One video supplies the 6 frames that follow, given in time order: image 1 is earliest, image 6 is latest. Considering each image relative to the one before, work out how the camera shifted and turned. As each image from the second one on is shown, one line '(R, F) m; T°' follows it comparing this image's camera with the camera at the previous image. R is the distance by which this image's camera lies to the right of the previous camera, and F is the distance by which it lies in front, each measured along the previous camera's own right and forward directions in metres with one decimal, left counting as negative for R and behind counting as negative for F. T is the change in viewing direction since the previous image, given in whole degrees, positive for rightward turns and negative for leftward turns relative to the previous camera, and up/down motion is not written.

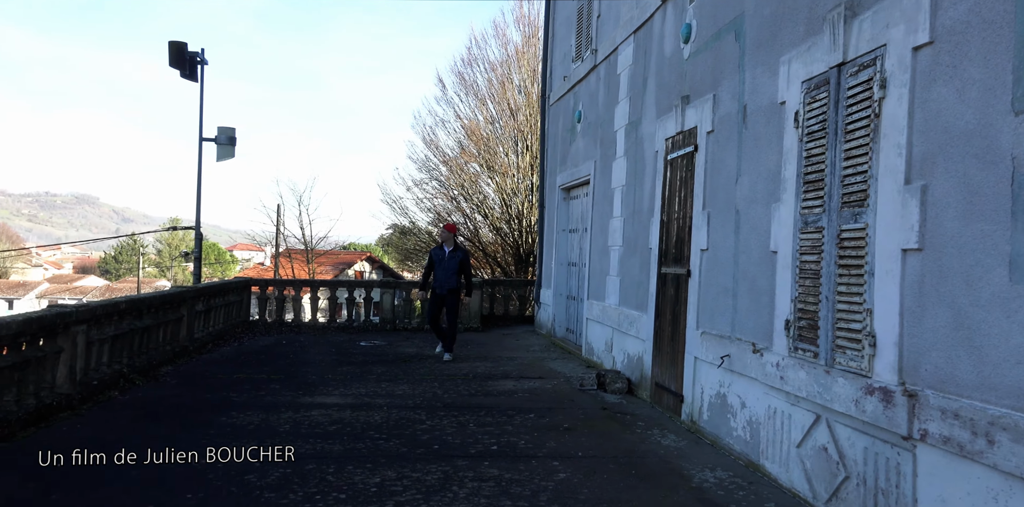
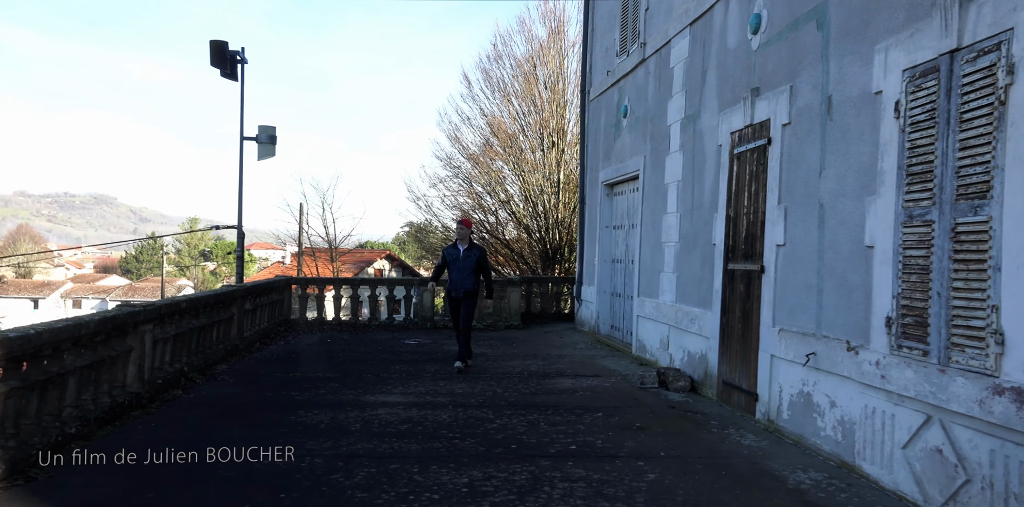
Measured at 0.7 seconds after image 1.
(-0.3, +0.1) m; -2°
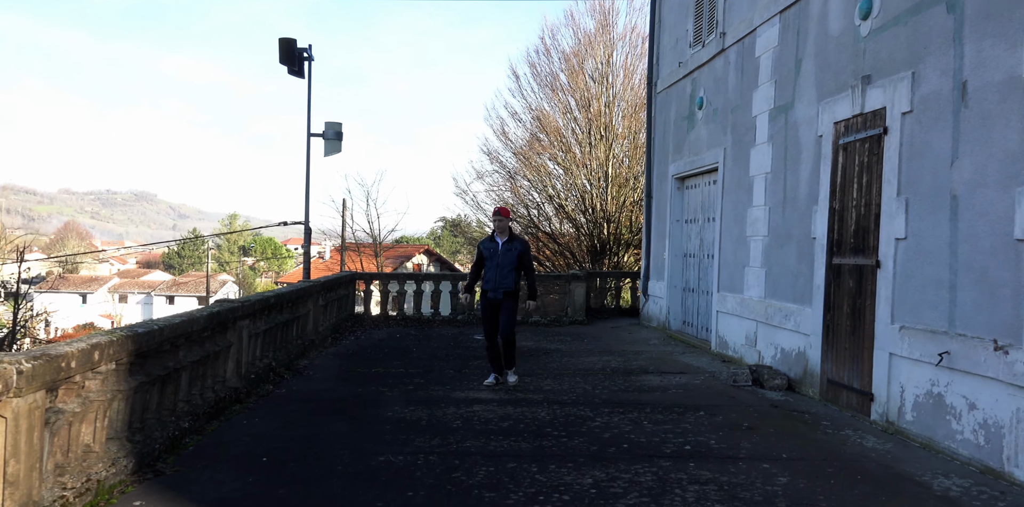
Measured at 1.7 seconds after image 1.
(-0.3, +0.1) m; -3°
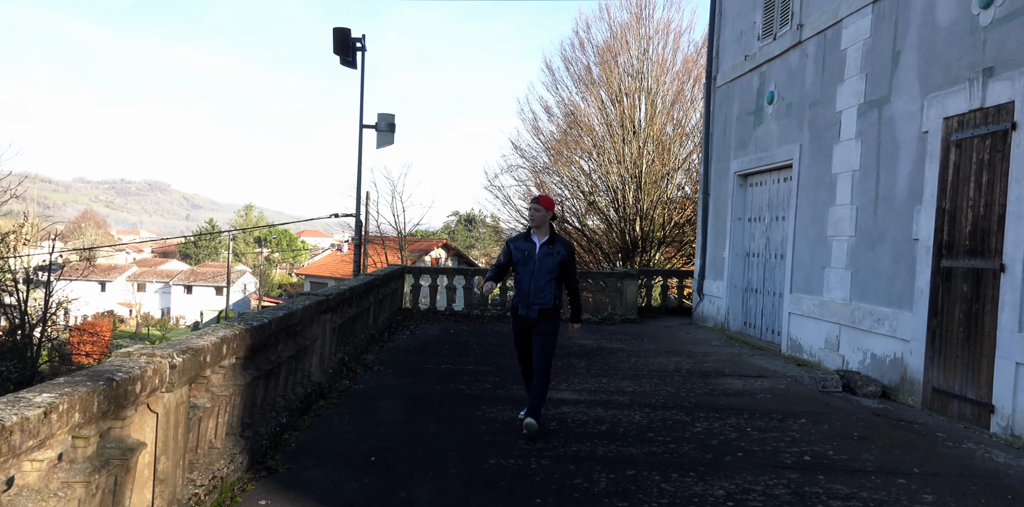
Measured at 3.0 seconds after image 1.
(-0.4, +0.2) m; -2°
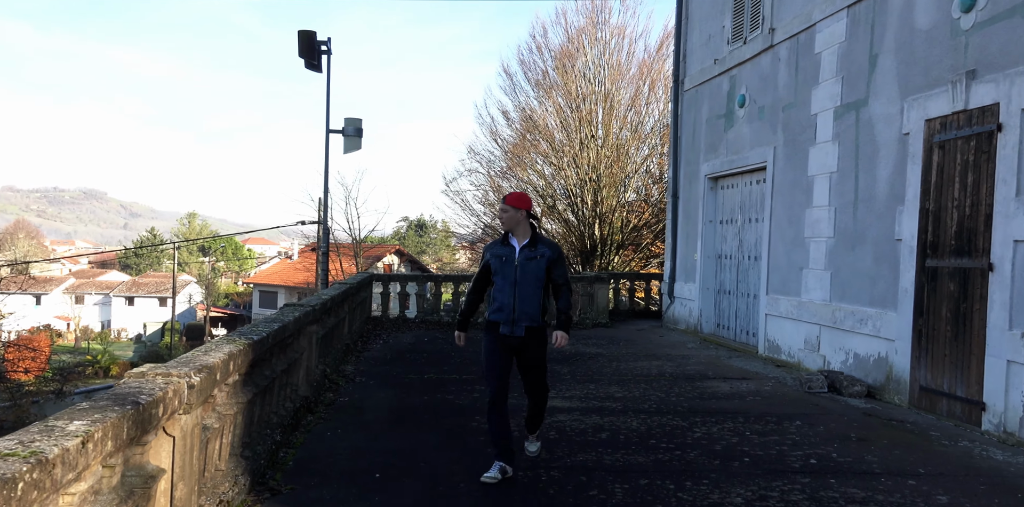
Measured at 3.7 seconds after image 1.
(-0.2, 0.0) m; +2°
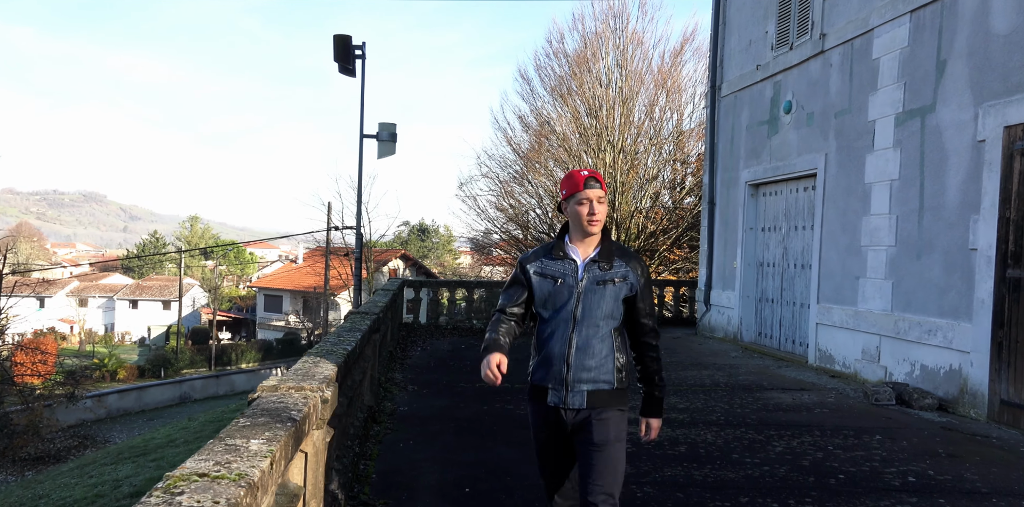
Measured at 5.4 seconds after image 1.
(-0.3, +0.1) m; -1°
